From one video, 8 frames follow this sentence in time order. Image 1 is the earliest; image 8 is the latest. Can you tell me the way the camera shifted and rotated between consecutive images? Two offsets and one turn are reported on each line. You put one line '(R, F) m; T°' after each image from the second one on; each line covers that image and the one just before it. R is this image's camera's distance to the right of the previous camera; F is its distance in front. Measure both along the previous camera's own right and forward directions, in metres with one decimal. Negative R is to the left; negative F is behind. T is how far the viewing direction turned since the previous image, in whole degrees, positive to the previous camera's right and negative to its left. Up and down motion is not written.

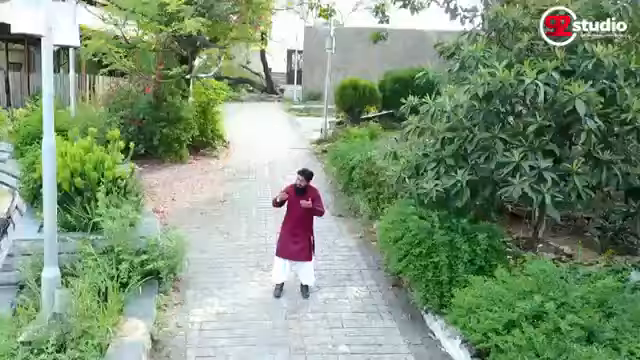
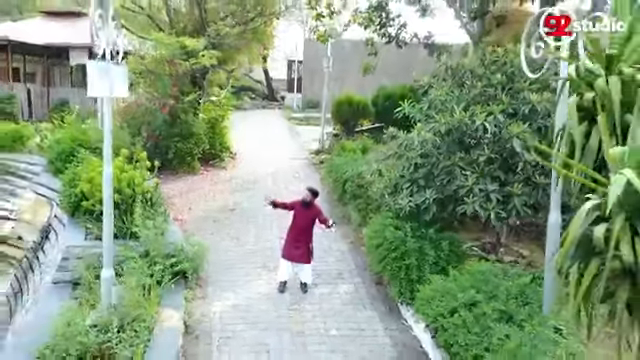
(0.0, -1.3) m; 0°
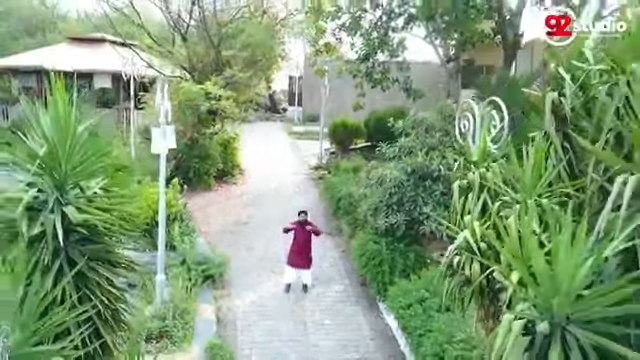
(0.0, -2.0) m; 0°
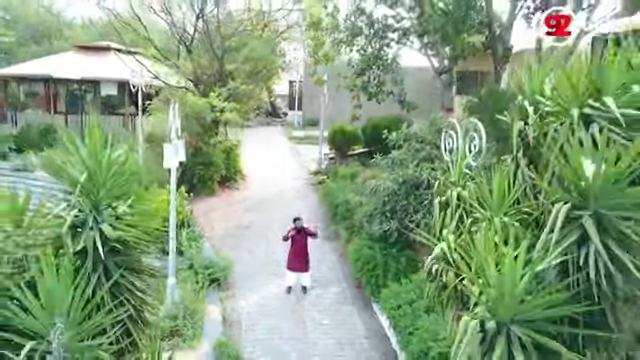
(0.0, -0.6) m; 0°
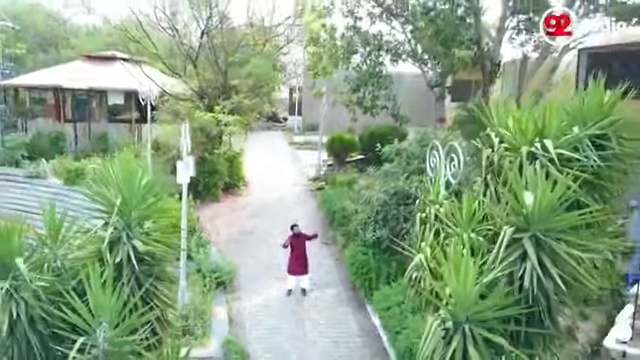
(0.0, -0.8) m; 0°
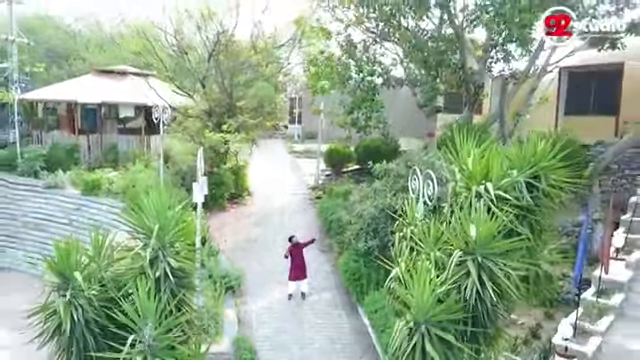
(0.0, -1.3) m; 0°
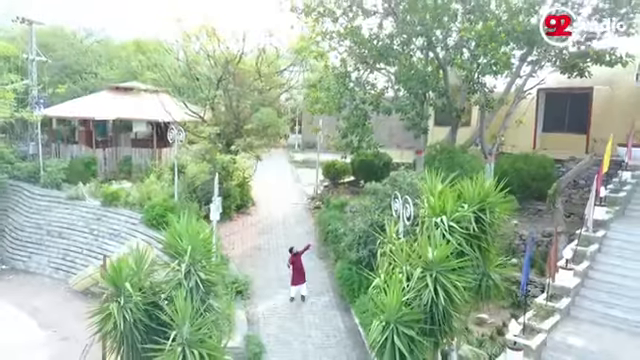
(0.0, -1.7) m; 0°
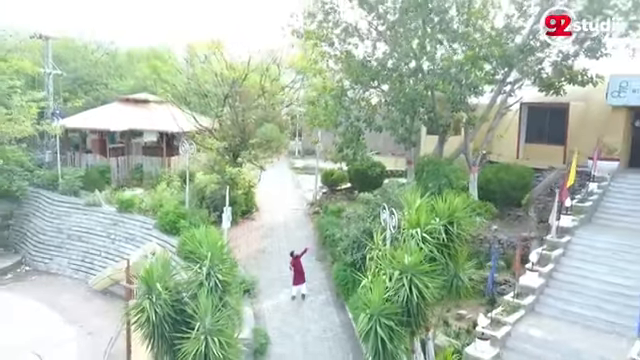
(0.0, -1.6) m; 0°
